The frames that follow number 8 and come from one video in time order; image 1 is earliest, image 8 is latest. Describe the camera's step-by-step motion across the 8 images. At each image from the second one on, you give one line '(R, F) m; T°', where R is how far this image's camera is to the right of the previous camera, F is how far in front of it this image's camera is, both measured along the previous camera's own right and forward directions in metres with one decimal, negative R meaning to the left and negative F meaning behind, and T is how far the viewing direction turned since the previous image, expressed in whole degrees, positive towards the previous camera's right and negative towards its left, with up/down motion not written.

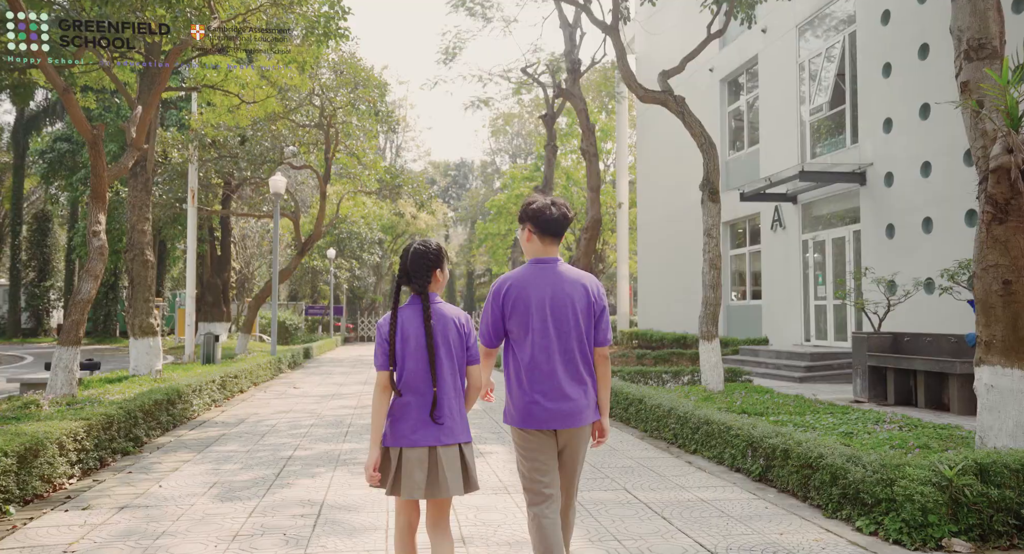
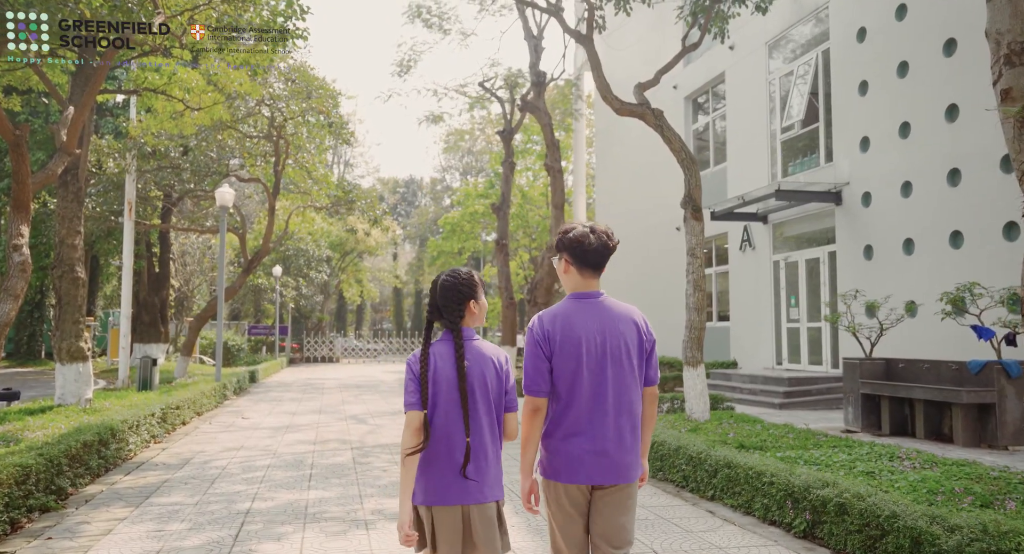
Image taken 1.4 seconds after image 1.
(-0.3, +0.7) m; +4°
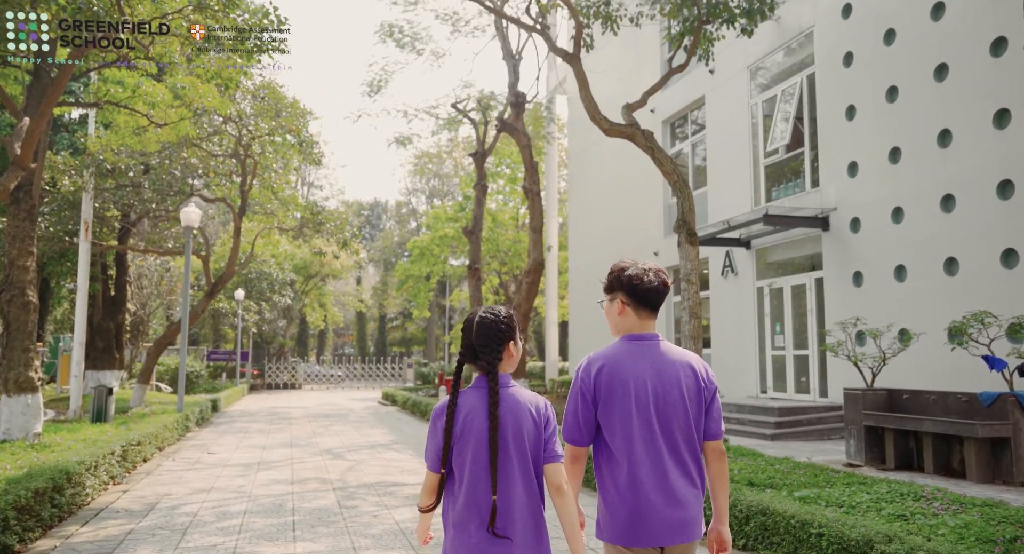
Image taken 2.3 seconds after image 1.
(-0.3, +0.5) m; +3°
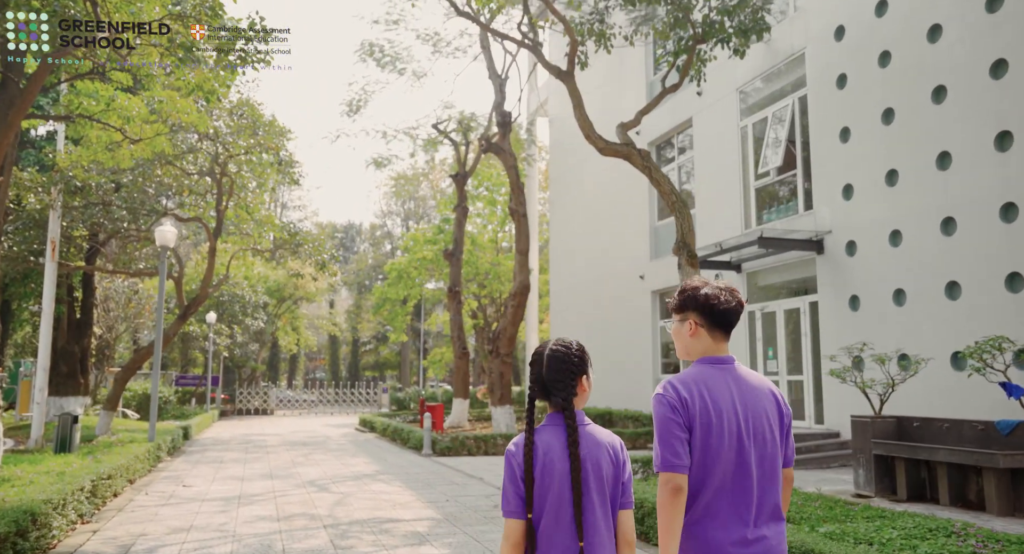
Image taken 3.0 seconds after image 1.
(-0.3, +0.4) m; +2°
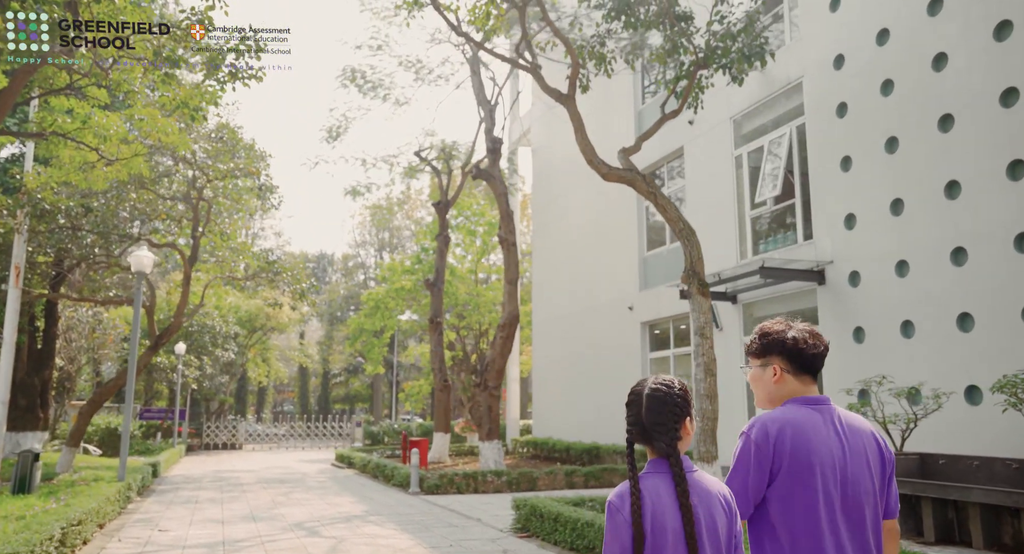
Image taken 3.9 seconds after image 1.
(-0.4, +0.4) m; +2°
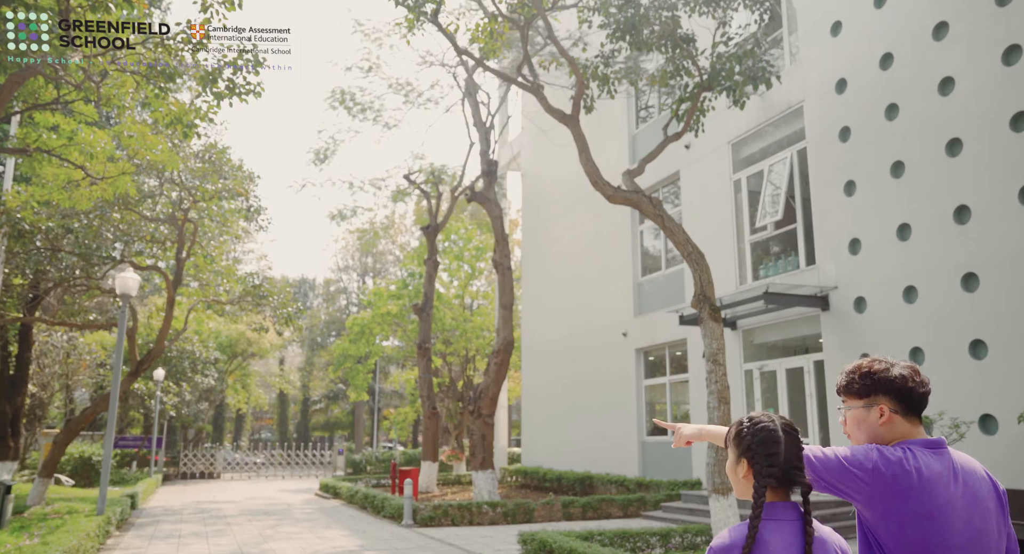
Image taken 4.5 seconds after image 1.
(-0.3, +0.3) m; +2°
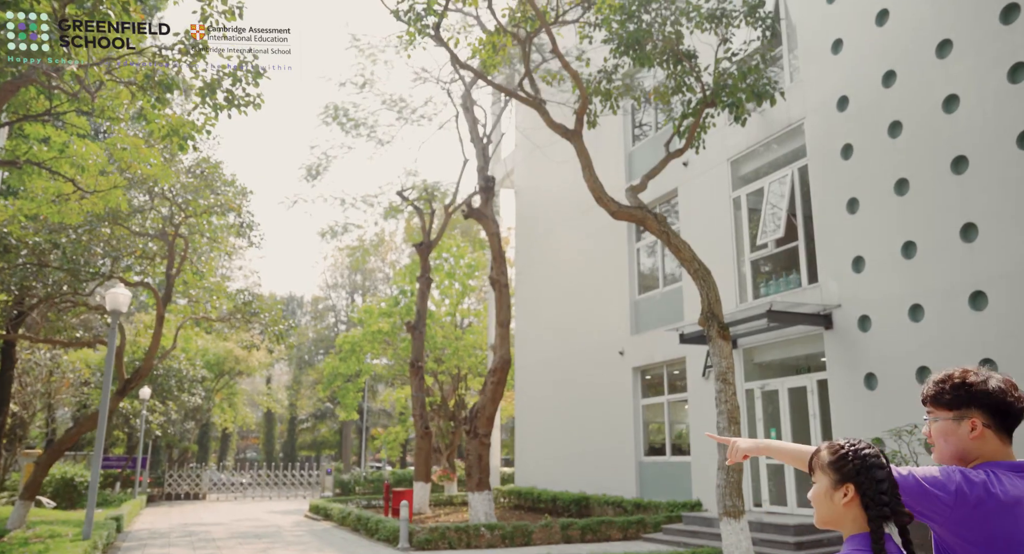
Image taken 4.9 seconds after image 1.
(-0.2, +0.2) m; +1°
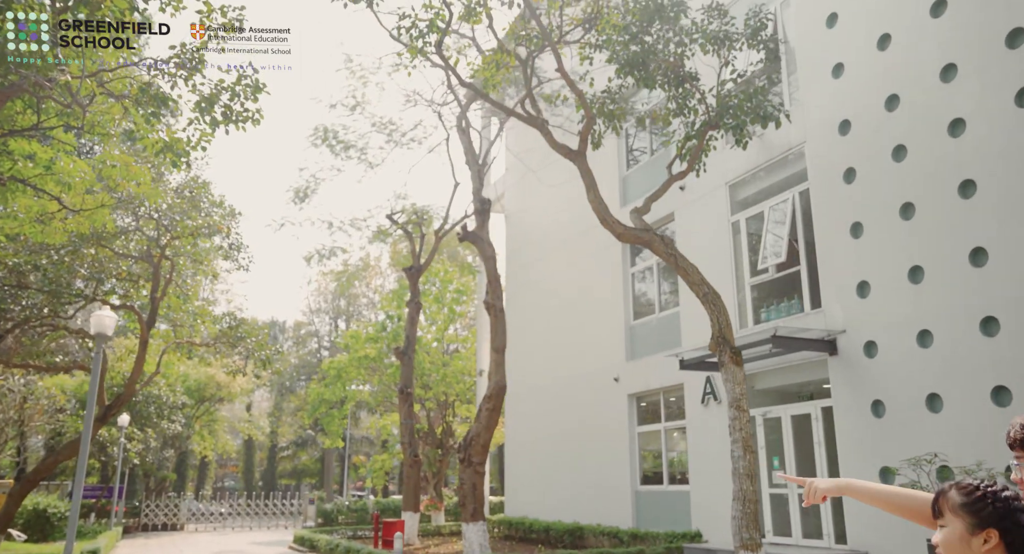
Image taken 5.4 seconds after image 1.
(-0.3, +0.3) m; +1°
